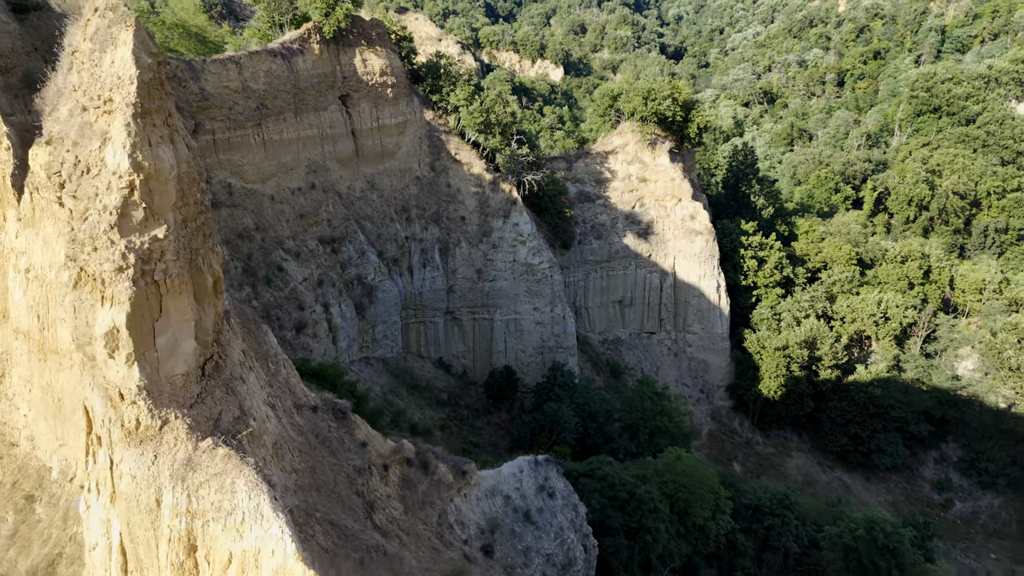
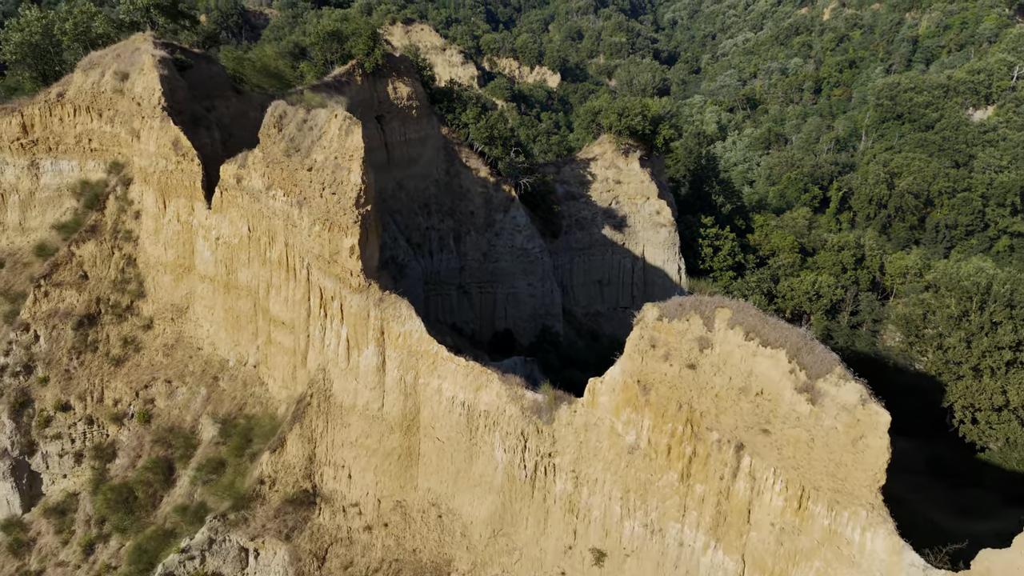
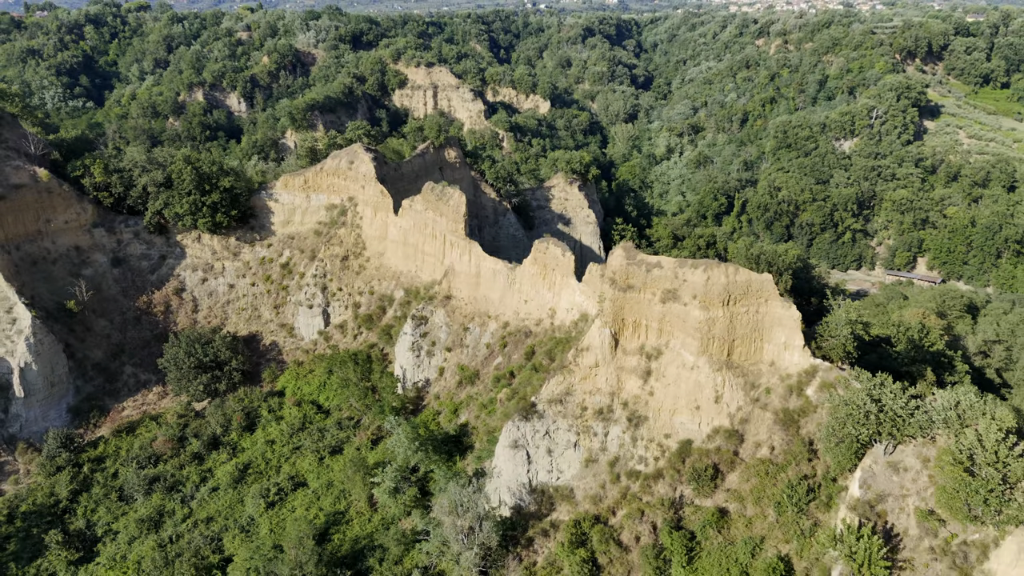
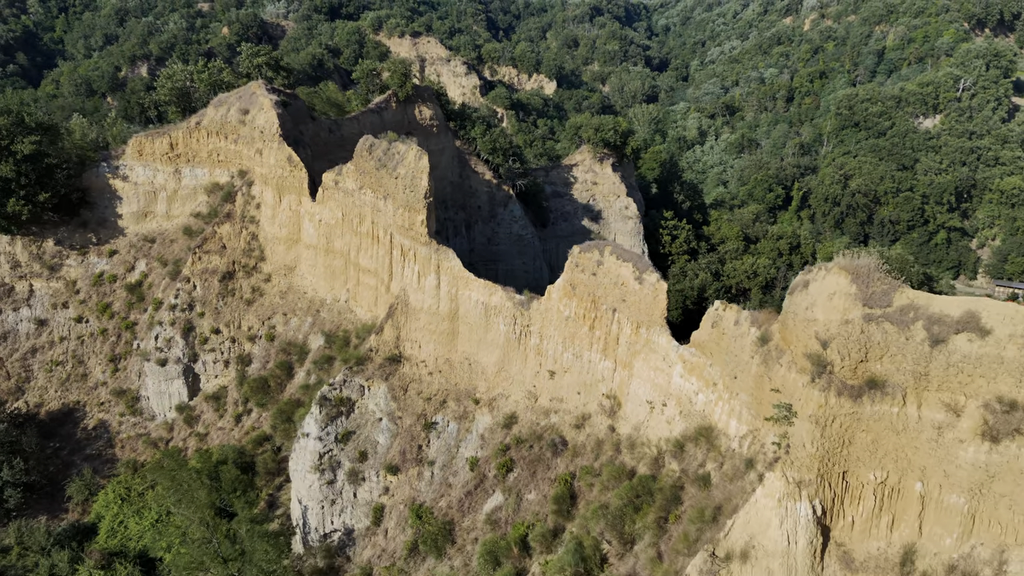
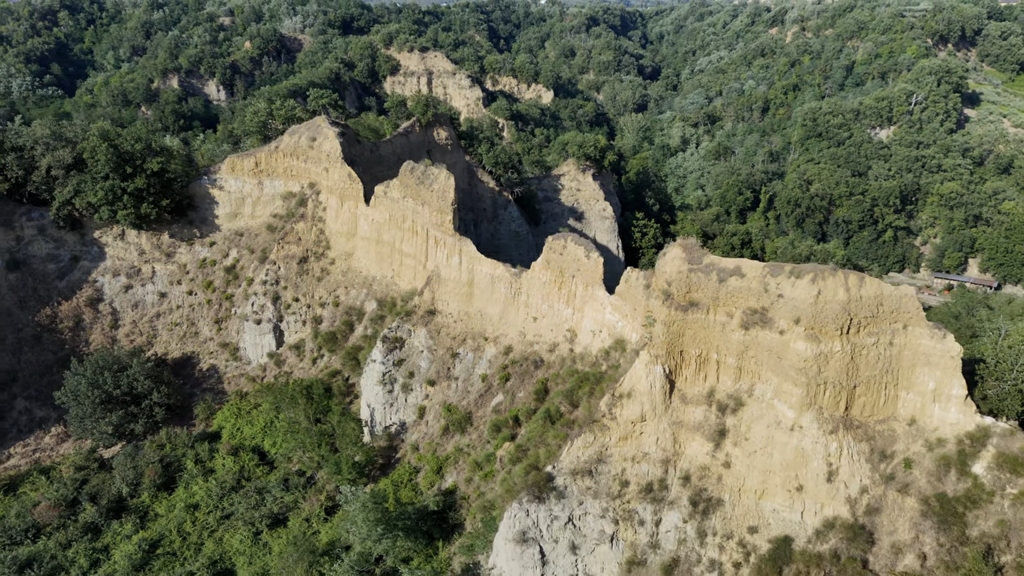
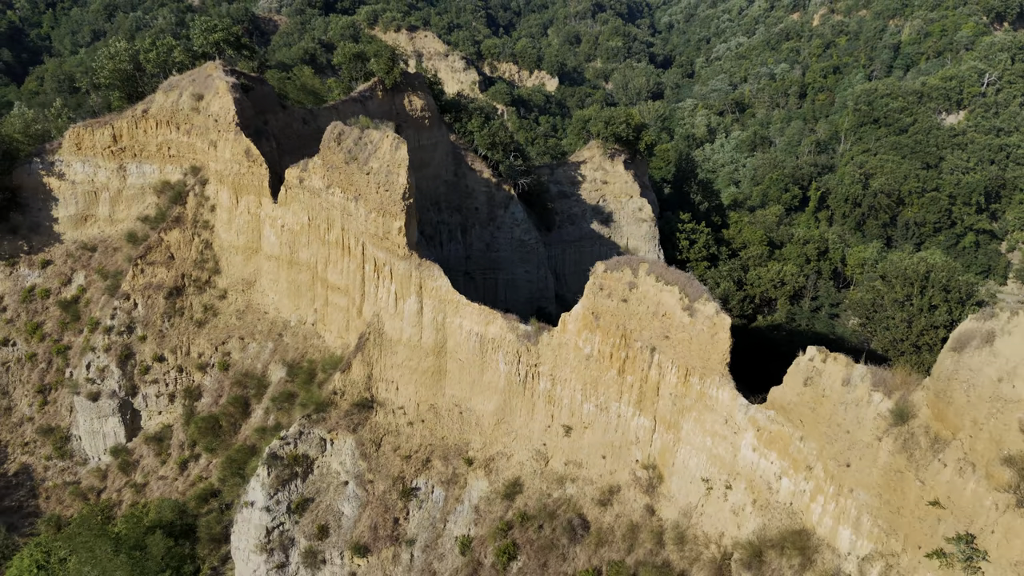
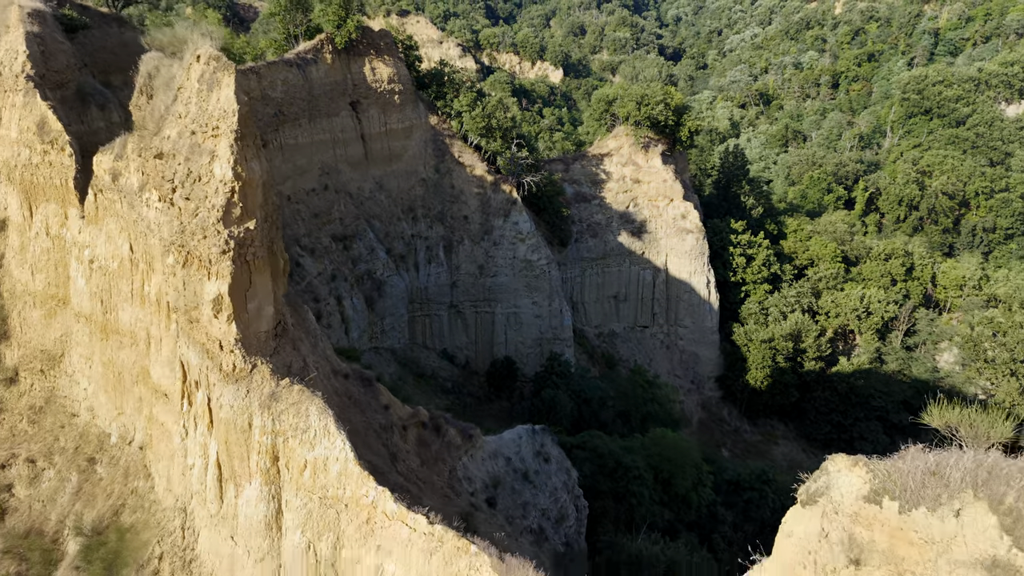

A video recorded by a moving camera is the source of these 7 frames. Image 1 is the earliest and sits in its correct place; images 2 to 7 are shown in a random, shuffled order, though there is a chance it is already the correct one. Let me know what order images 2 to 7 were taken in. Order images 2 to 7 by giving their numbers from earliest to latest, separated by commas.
7, 2, 6, 4, 5, 3
